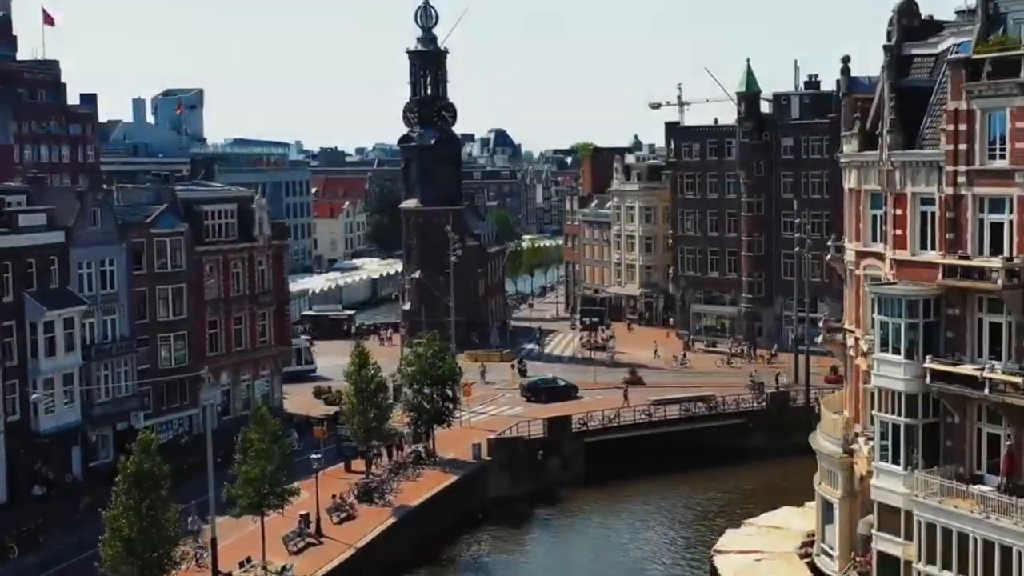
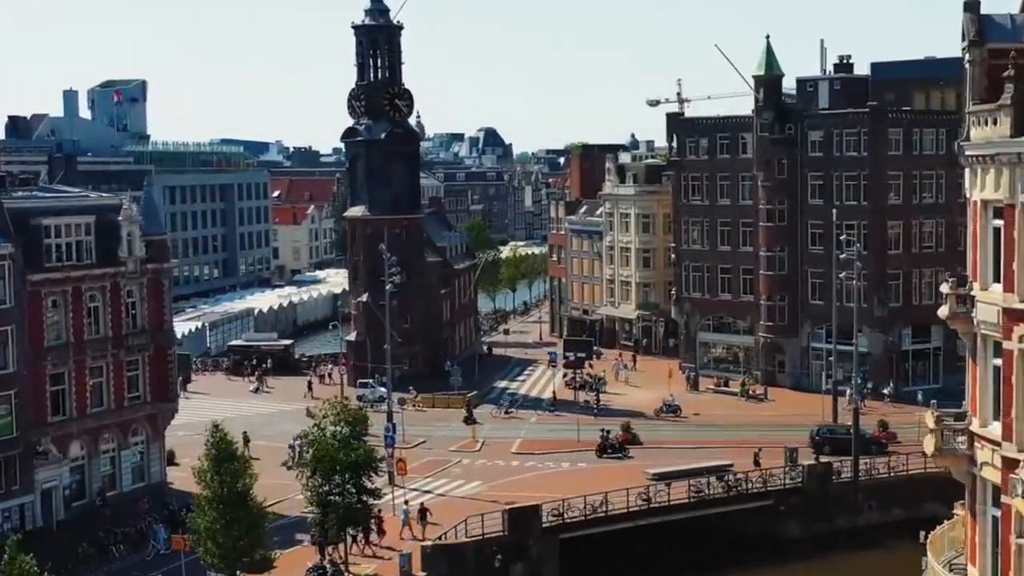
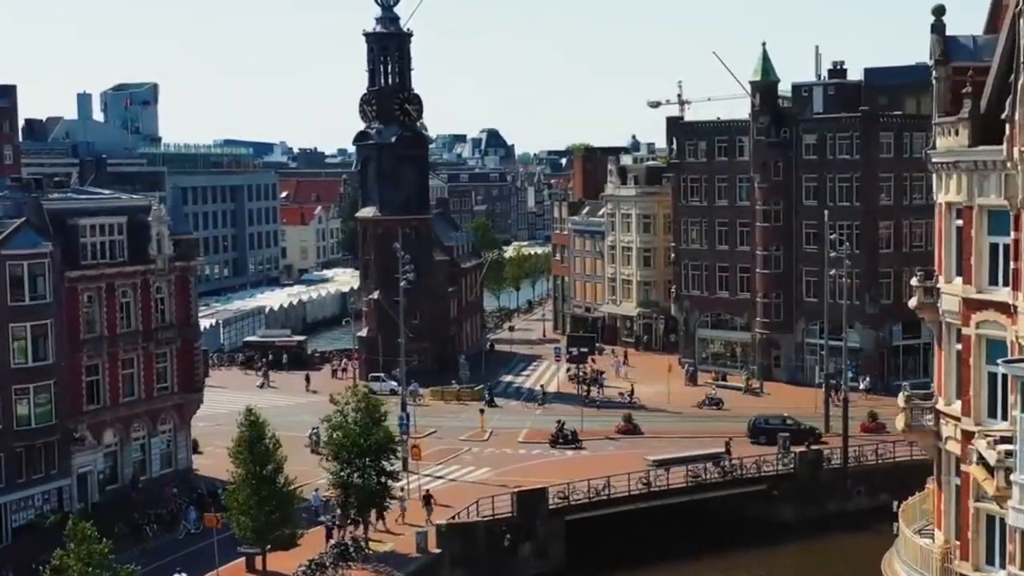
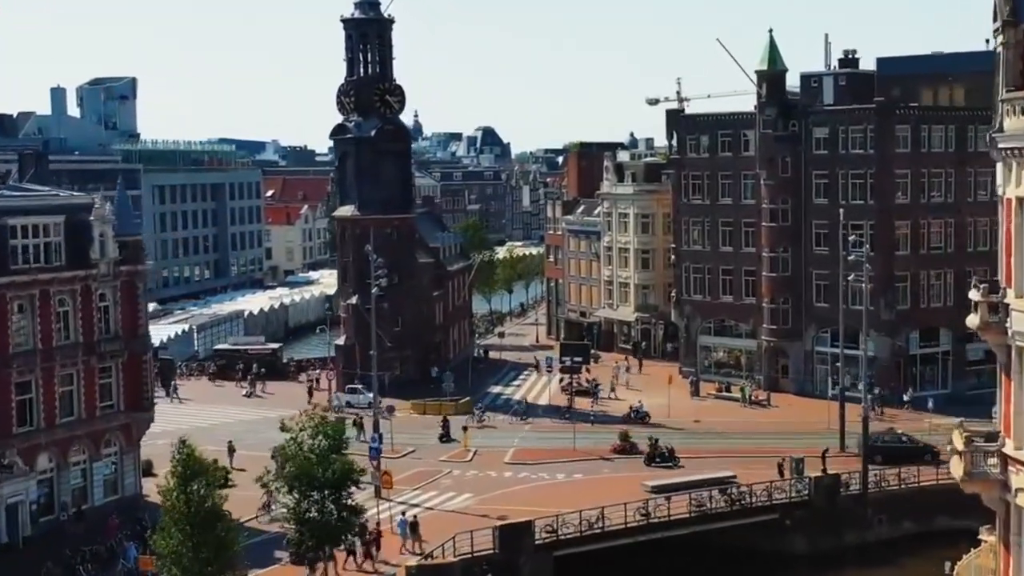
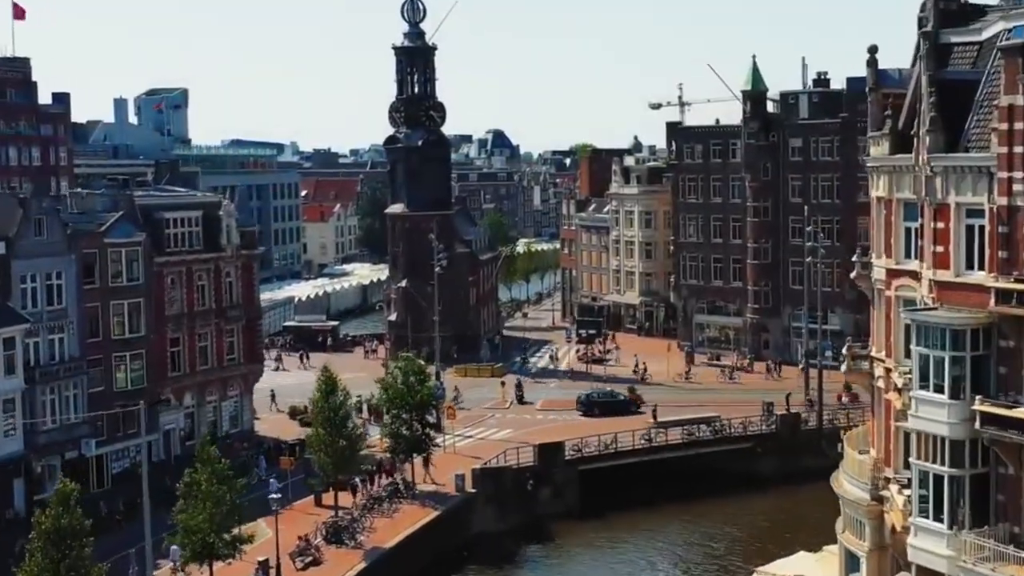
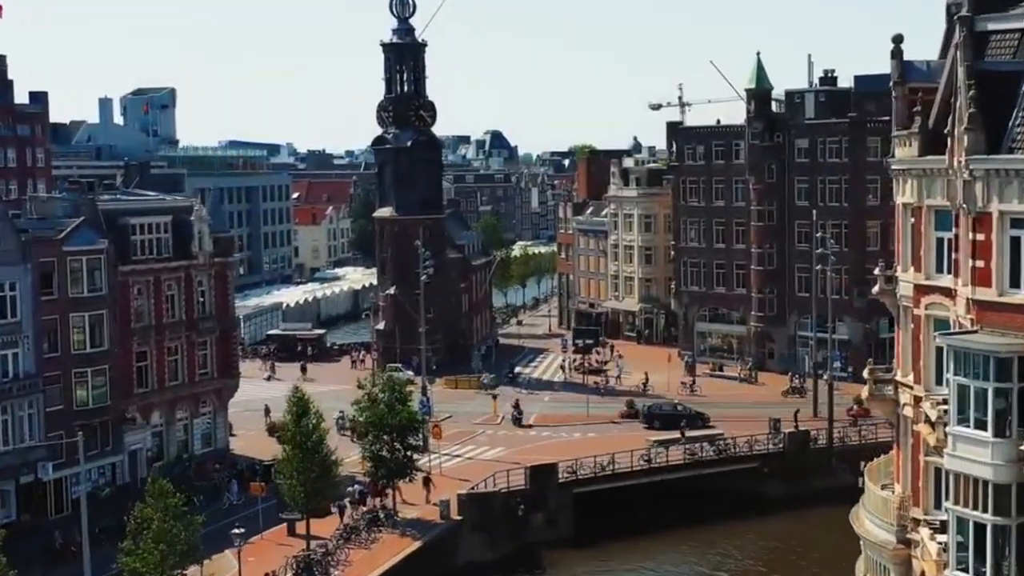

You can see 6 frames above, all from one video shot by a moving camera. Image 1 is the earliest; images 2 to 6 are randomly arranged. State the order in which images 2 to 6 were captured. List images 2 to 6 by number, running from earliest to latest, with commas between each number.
5, 6, 3, 2, 4
